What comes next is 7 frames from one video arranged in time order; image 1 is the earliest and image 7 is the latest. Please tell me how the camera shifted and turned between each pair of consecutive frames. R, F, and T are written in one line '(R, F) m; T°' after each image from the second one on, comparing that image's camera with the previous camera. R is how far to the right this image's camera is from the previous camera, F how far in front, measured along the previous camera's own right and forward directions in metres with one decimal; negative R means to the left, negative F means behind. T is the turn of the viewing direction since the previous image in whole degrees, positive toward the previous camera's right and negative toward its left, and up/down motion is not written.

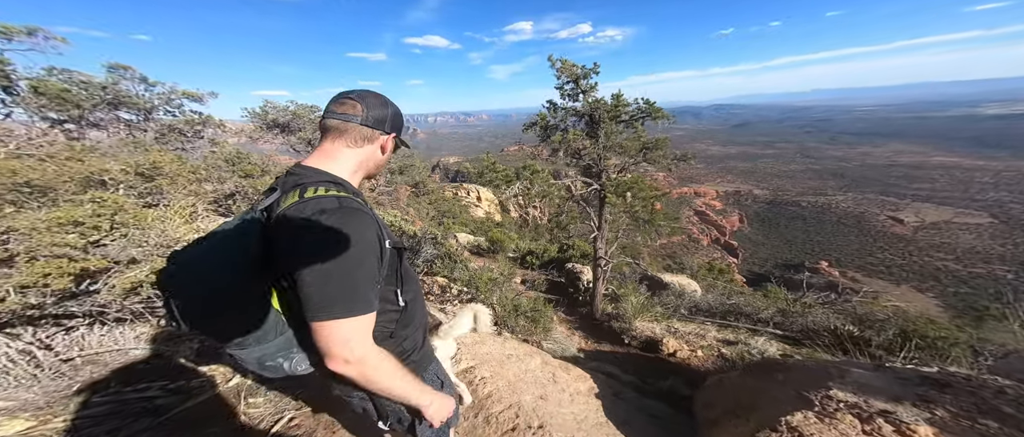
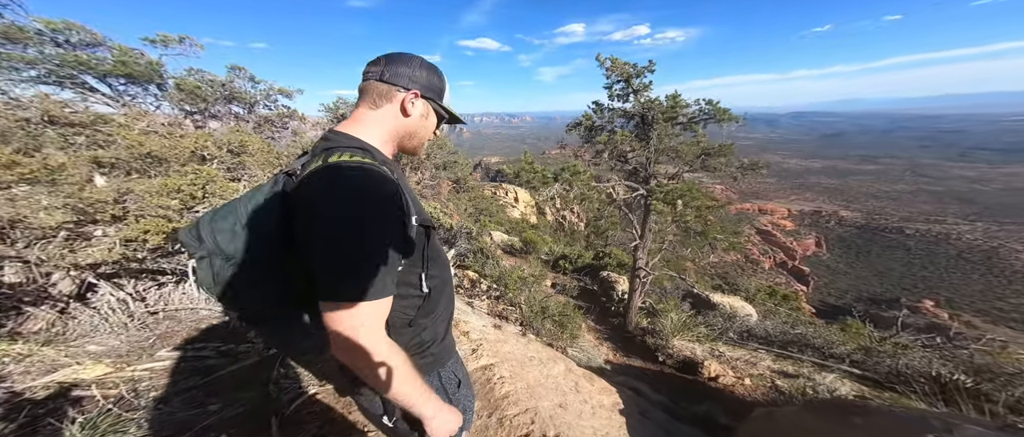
(+0.2, +0.2) m; -7°
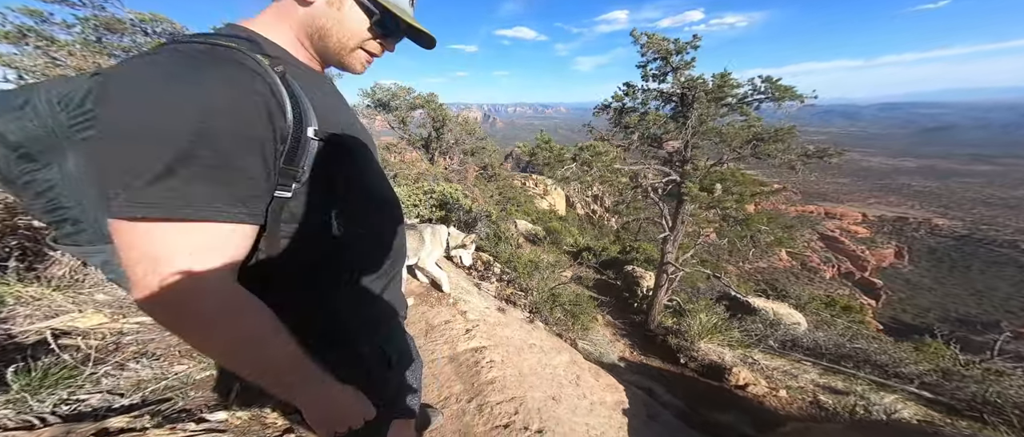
(+0.6, +0.4) m; -7°
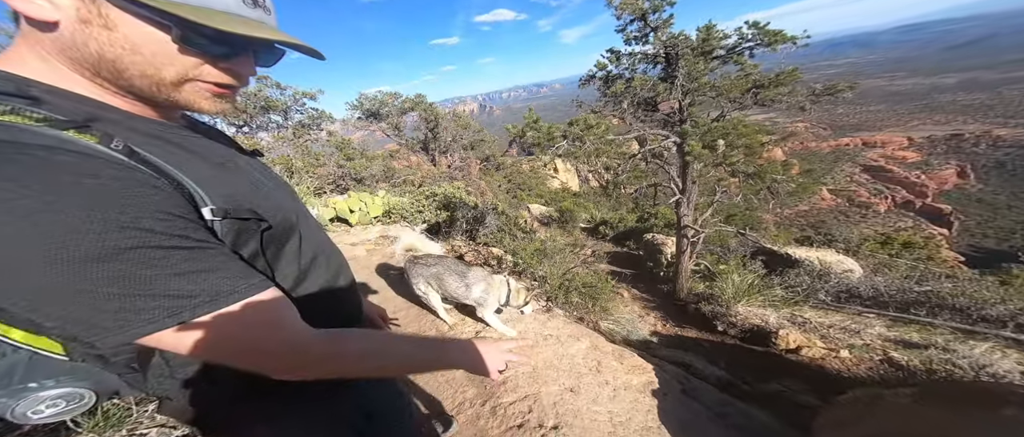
(+0.5, +0.5) m; -4°
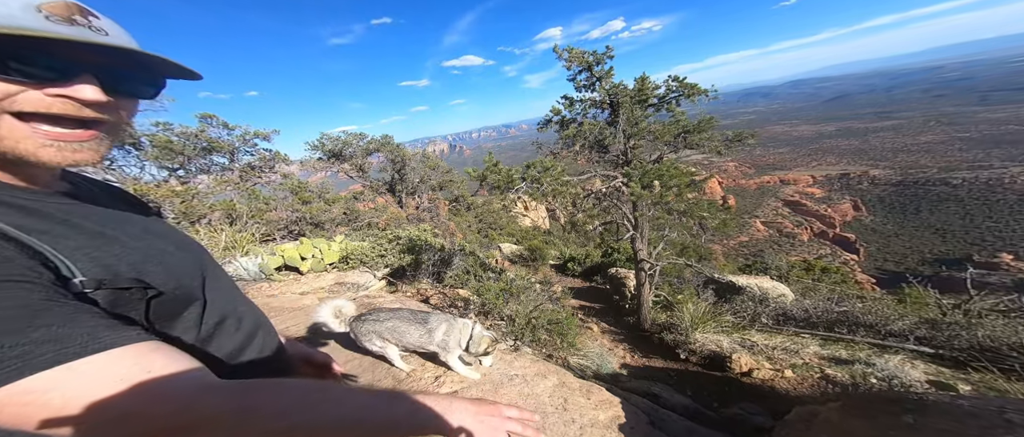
(0.0, -0.2) m; +7°
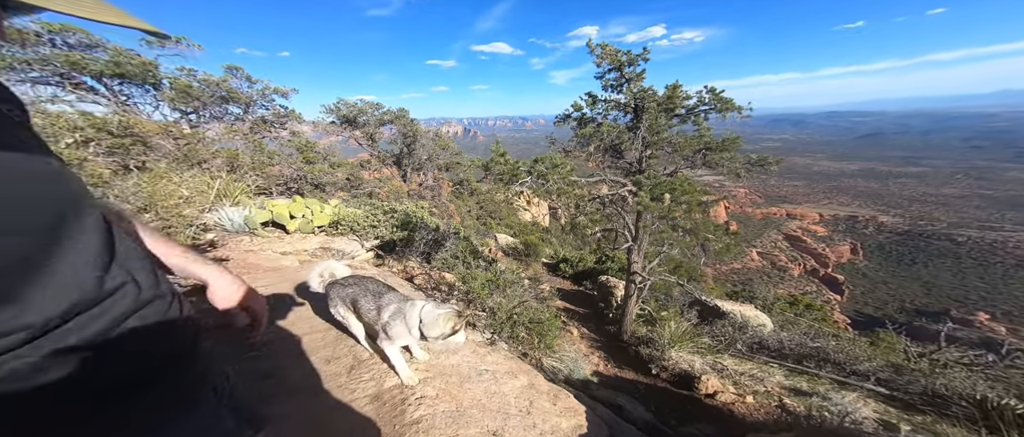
(+0.1, 0.0) m; 0°
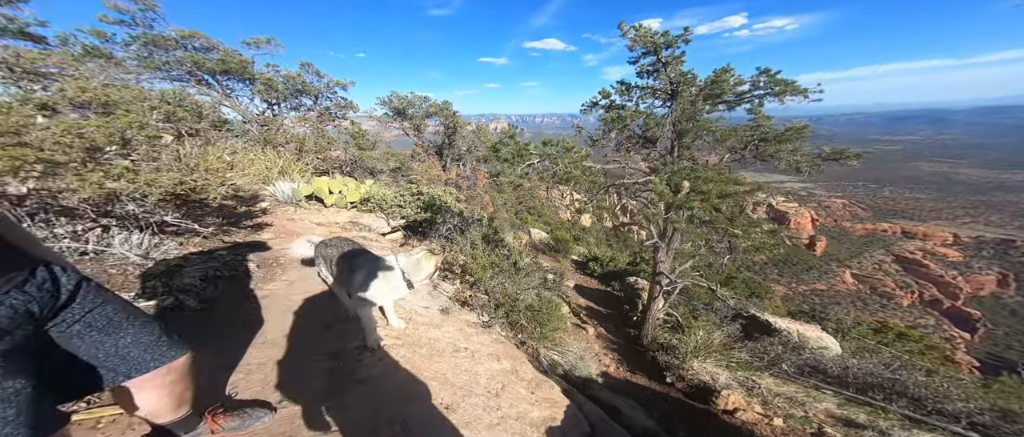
(+0.8, +0.1) m; -10°
